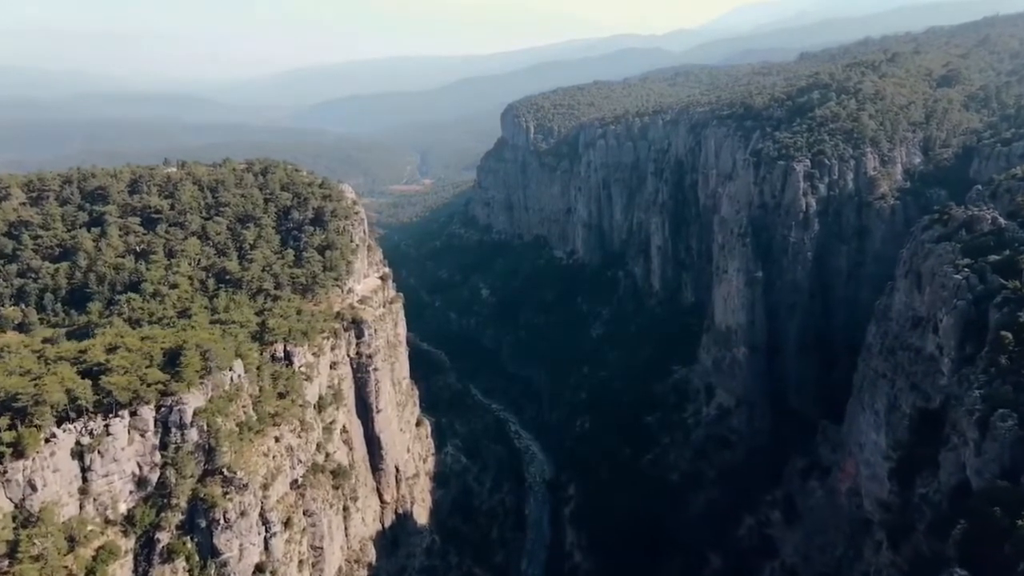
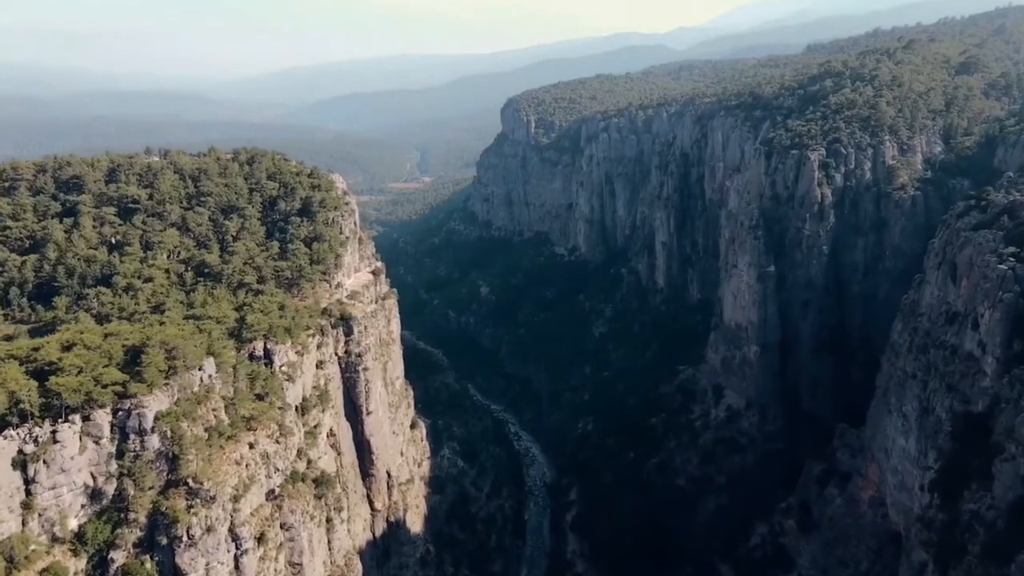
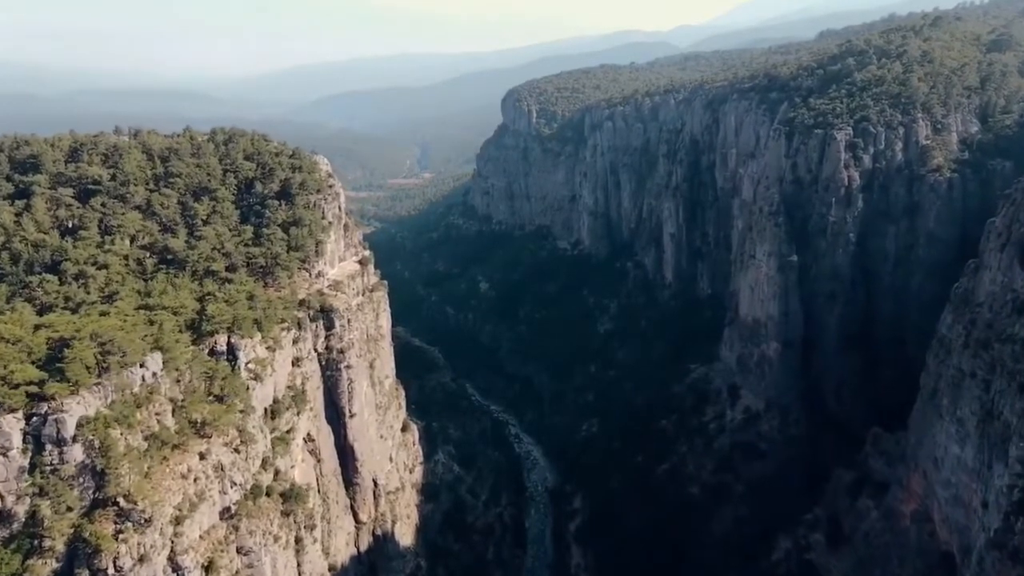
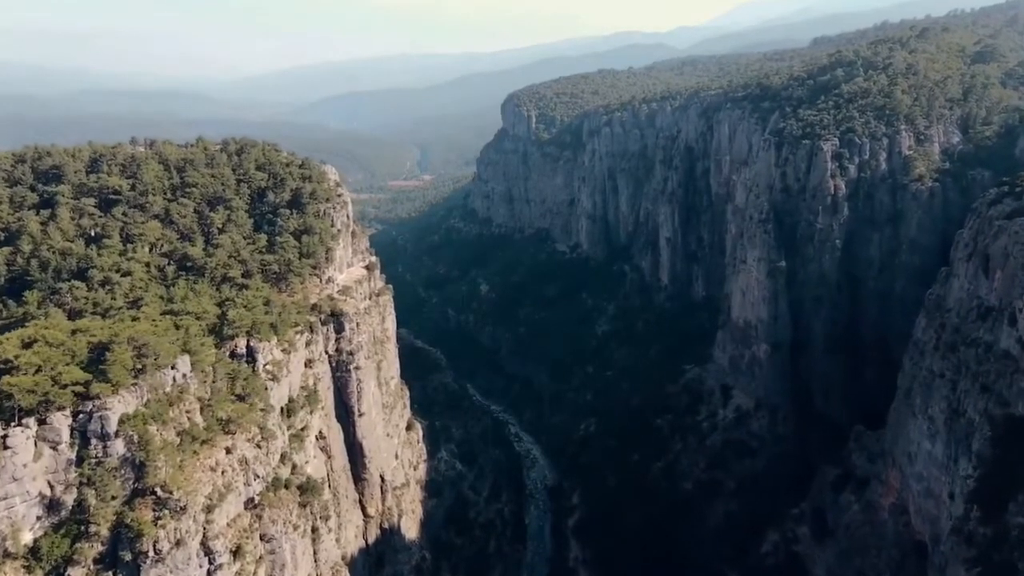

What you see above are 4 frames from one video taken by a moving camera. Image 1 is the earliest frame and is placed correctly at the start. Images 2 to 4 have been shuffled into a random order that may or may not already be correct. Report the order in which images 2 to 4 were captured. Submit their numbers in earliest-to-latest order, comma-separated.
2, 4, 3
